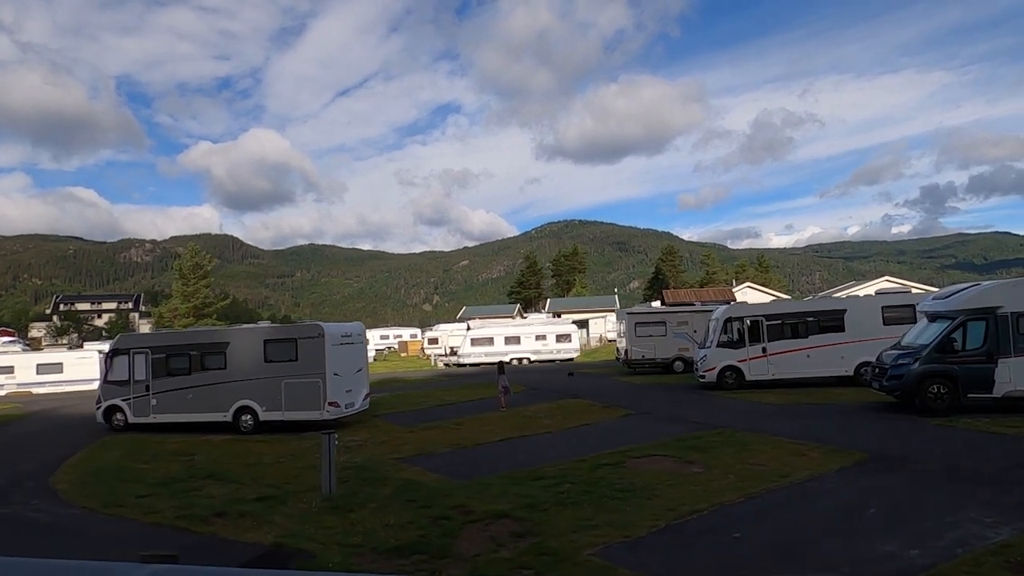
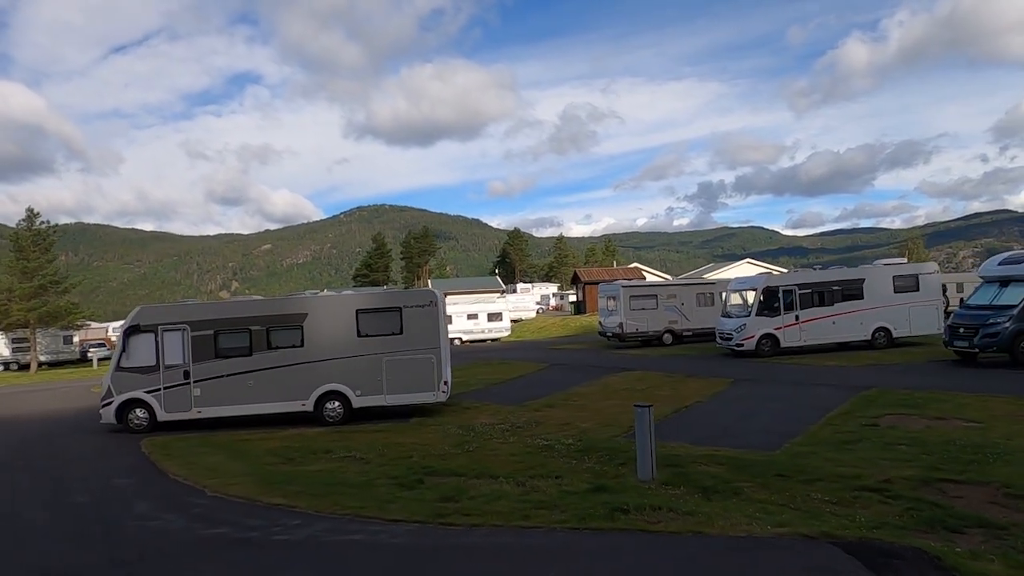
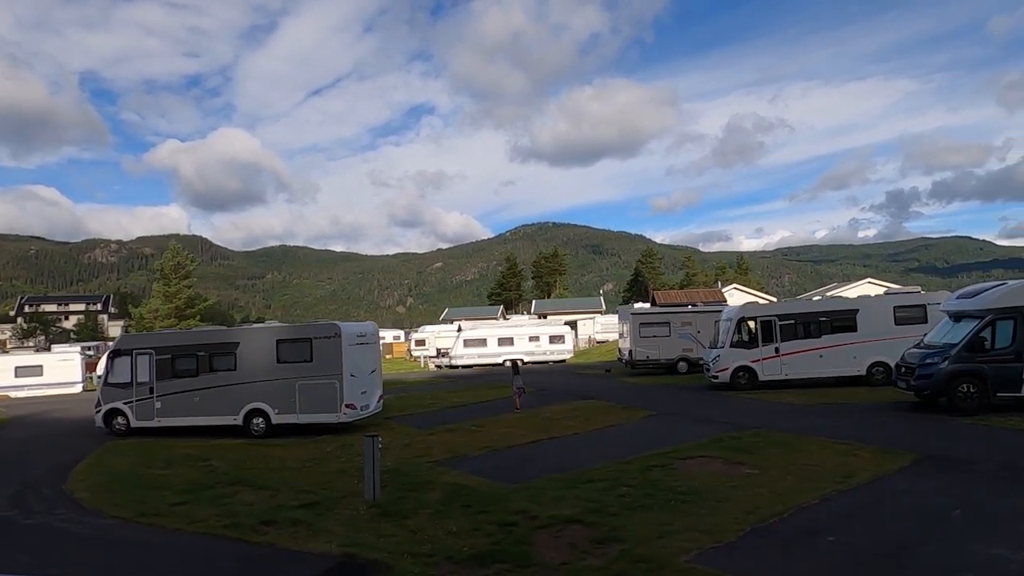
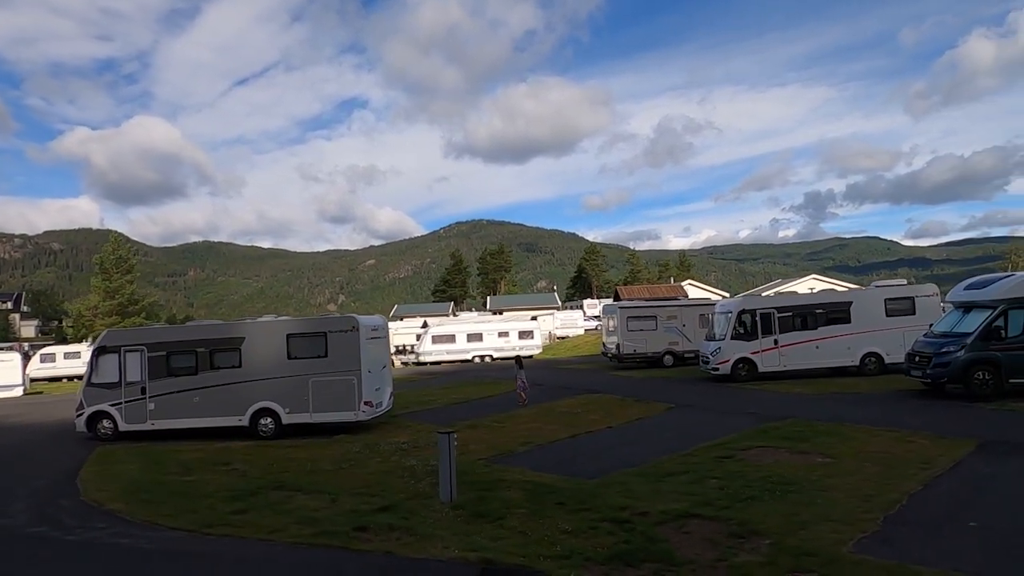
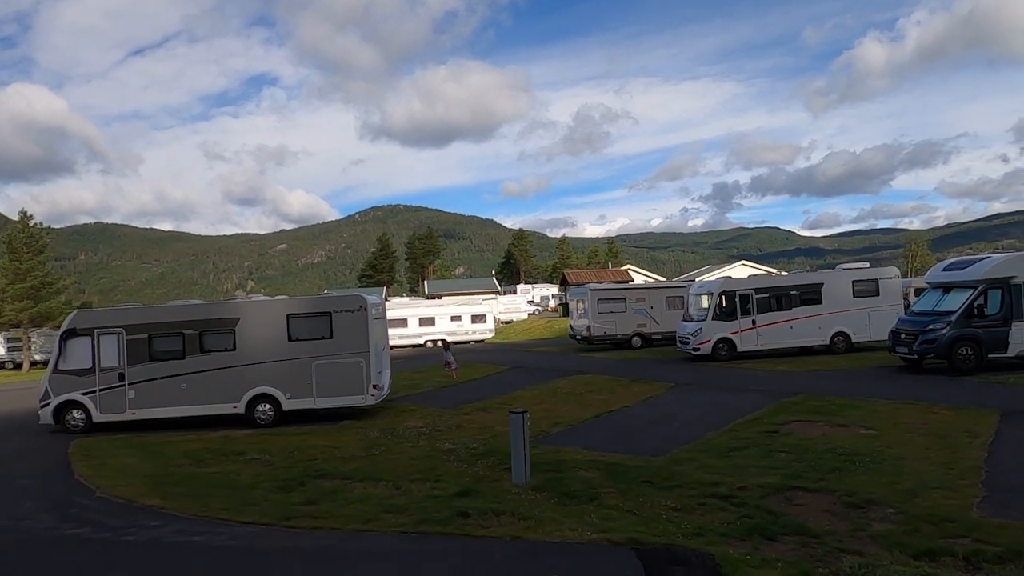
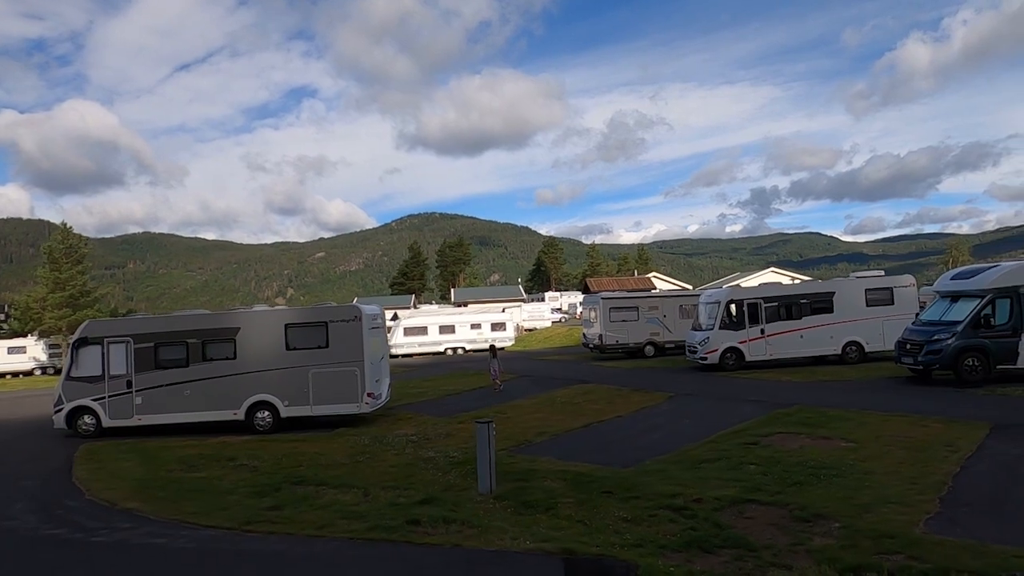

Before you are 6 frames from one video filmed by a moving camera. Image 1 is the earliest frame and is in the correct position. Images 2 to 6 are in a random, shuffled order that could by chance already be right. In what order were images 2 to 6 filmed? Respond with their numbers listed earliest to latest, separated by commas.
3, 4, 6, 5, 2
